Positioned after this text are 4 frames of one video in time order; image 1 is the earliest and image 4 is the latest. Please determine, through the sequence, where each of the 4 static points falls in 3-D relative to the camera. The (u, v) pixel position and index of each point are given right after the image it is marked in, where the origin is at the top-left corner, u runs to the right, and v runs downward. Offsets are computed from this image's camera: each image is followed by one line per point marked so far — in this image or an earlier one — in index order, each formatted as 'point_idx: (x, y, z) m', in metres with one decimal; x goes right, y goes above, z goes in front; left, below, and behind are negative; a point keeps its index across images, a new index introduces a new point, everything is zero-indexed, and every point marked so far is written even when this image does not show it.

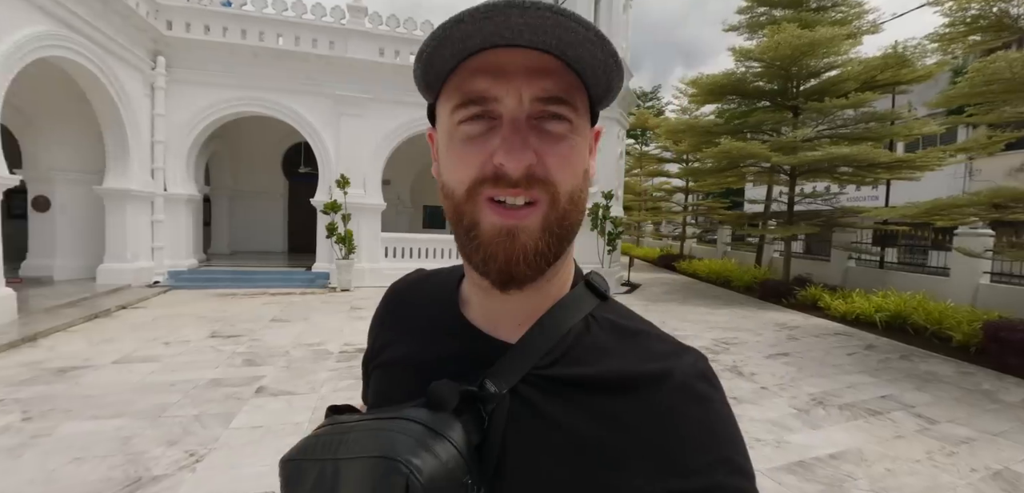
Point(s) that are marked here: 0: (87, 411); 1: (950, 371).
0: (-3.3, -1.3, +3.4) m
1: (+5.0, -1.5, +5.1) m
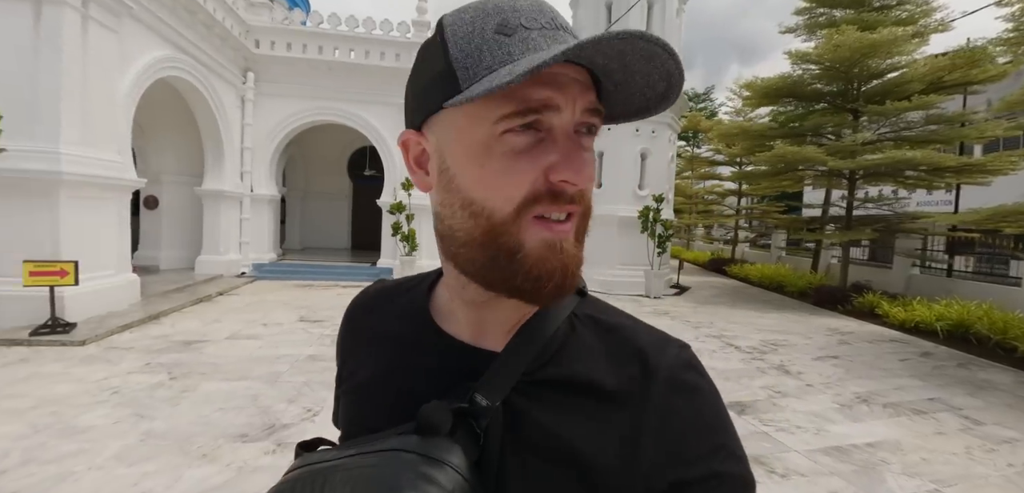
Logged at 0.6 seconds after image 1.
0: (-2.8, -1.2, +4.2) m
1: (+5.6, -1.5, +5.0) m
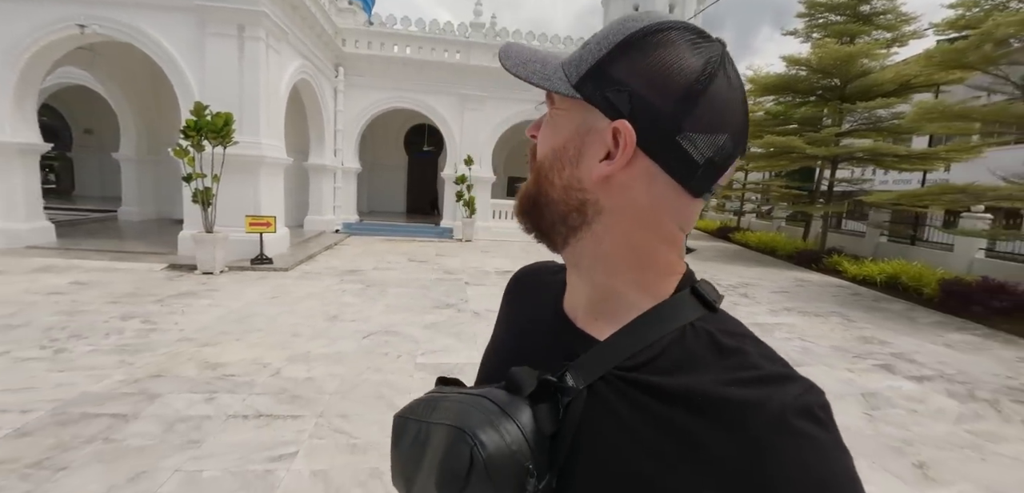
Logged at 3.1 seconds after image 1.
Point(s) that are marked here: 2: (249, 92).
0: (-1.9, -0.6, +6.8) m
1: (+6.5, -1.1, +7.4) m
2: (-4.8, +2.9, +8.0) m
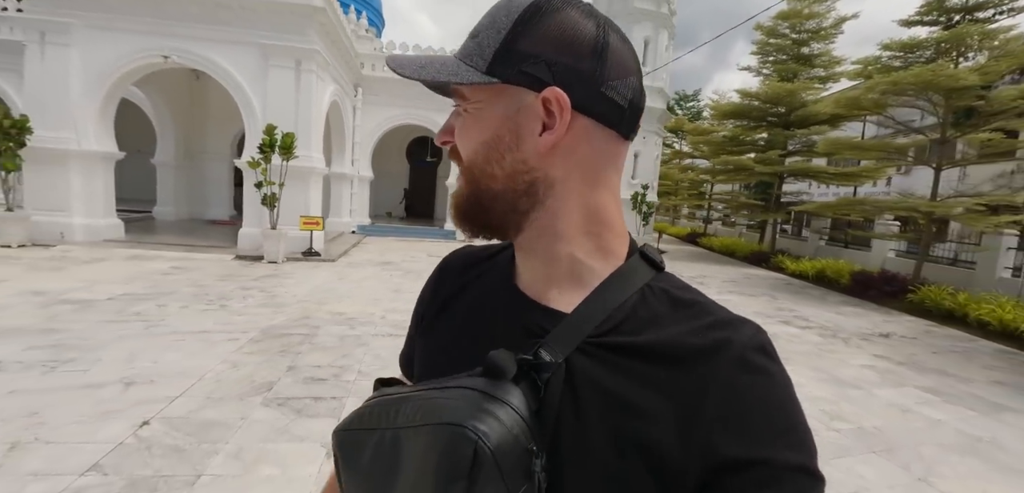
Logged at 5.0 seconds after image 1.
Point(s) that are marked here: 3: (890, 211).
0: (-1.7, -0.5, +8.6) m
1: (+6.7, -1.0, +9.7) m
2: (-4.7, +3.0, +9.7) m
3: (+8.9, +0.8, +10.3) m
